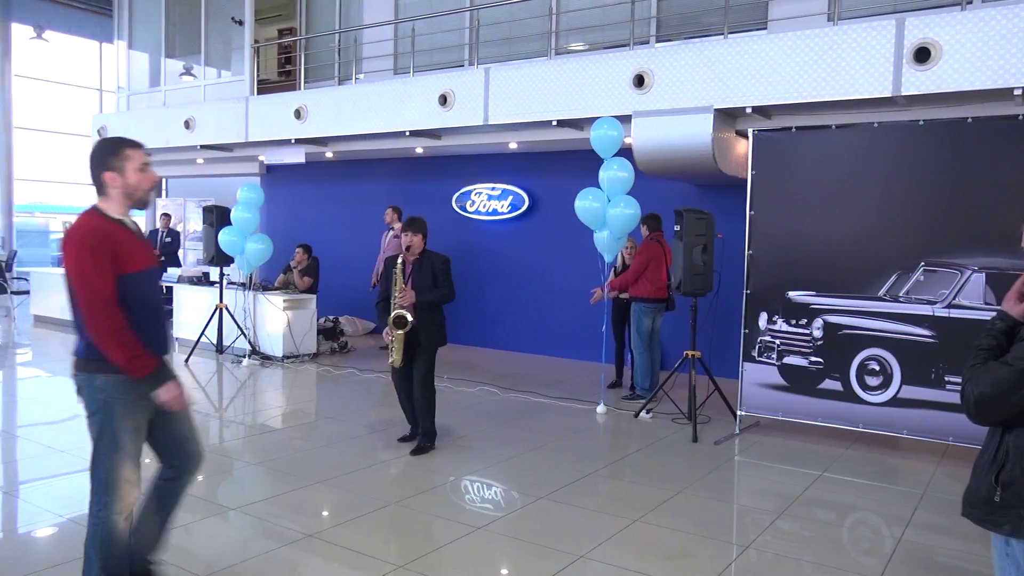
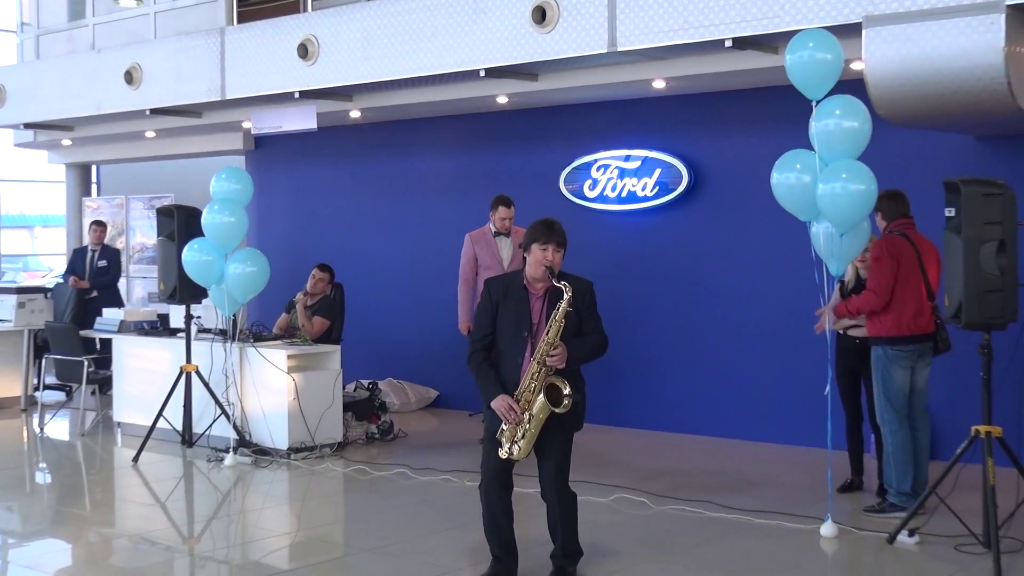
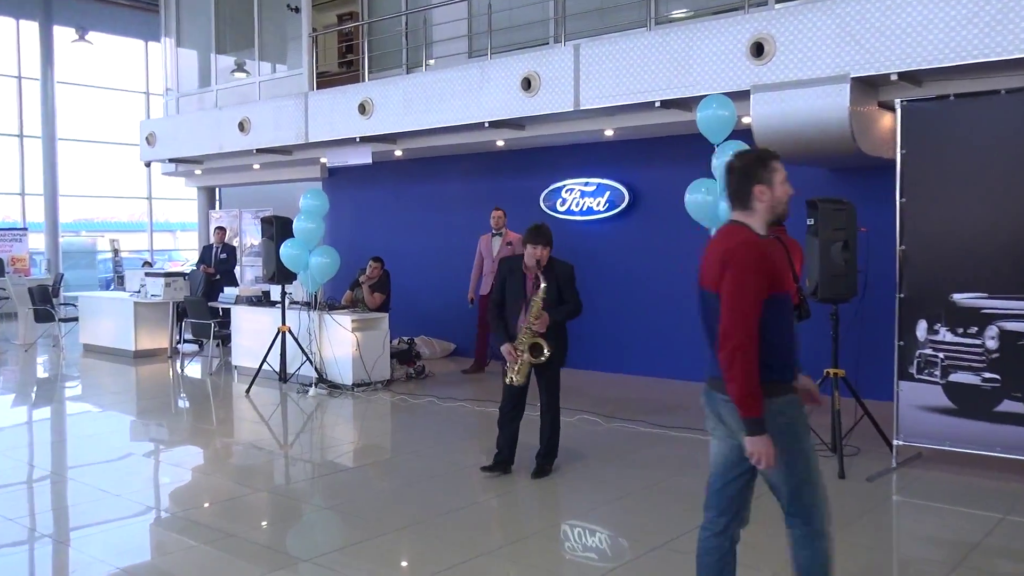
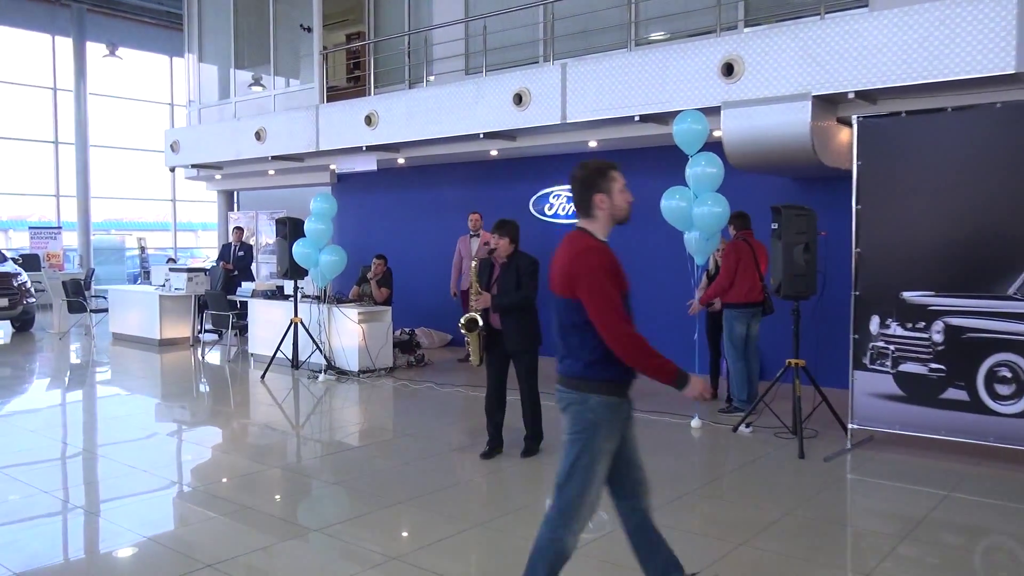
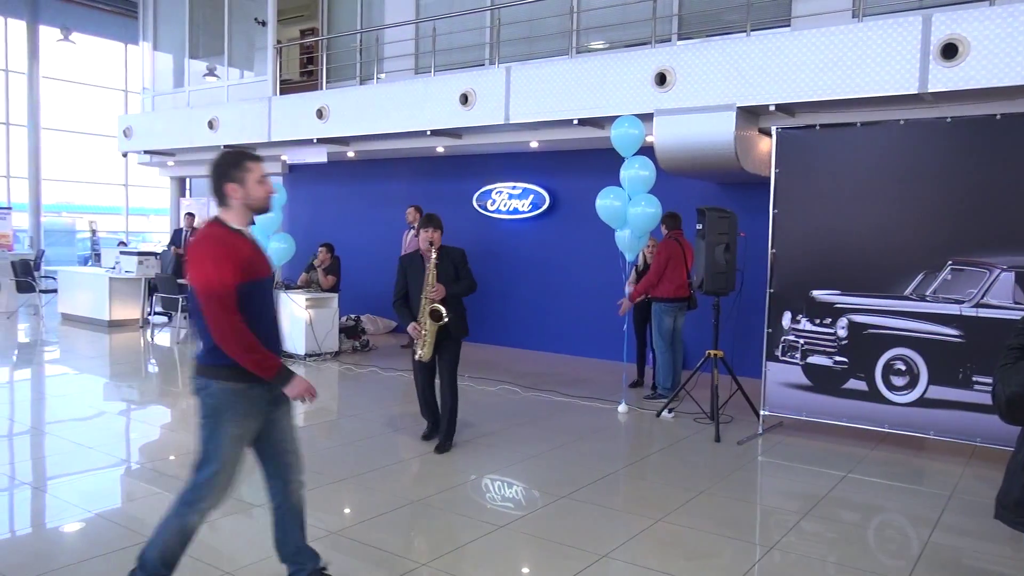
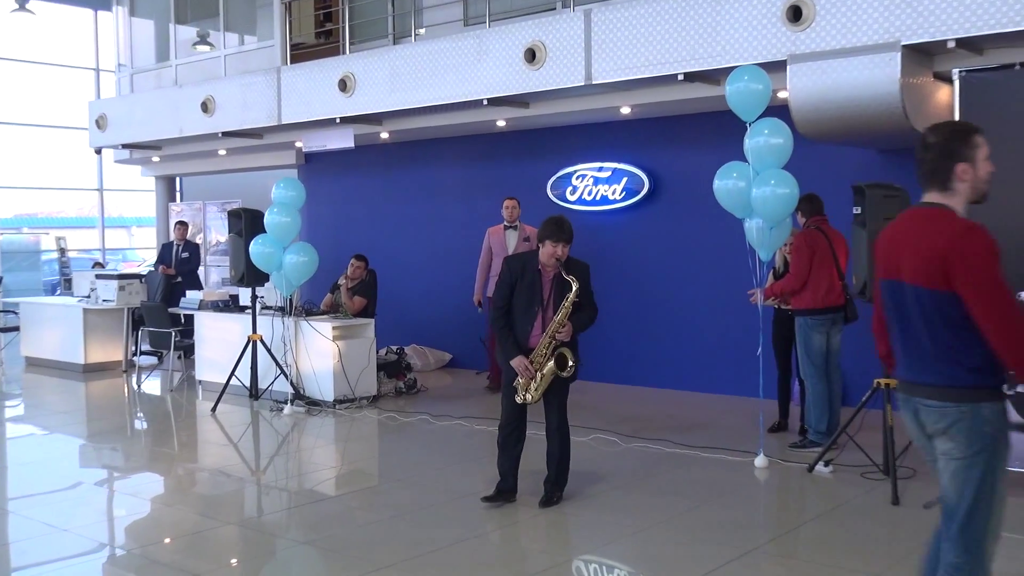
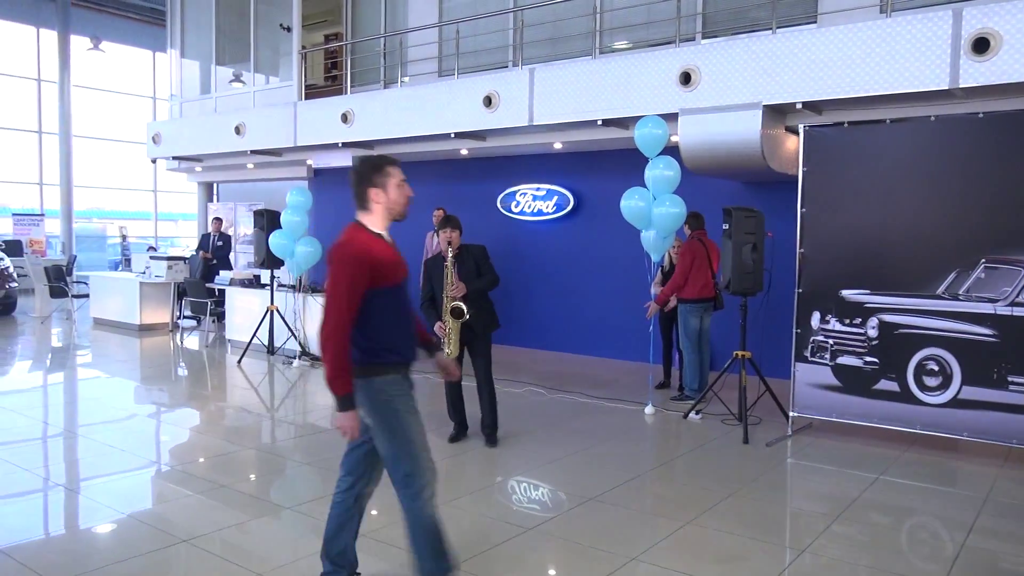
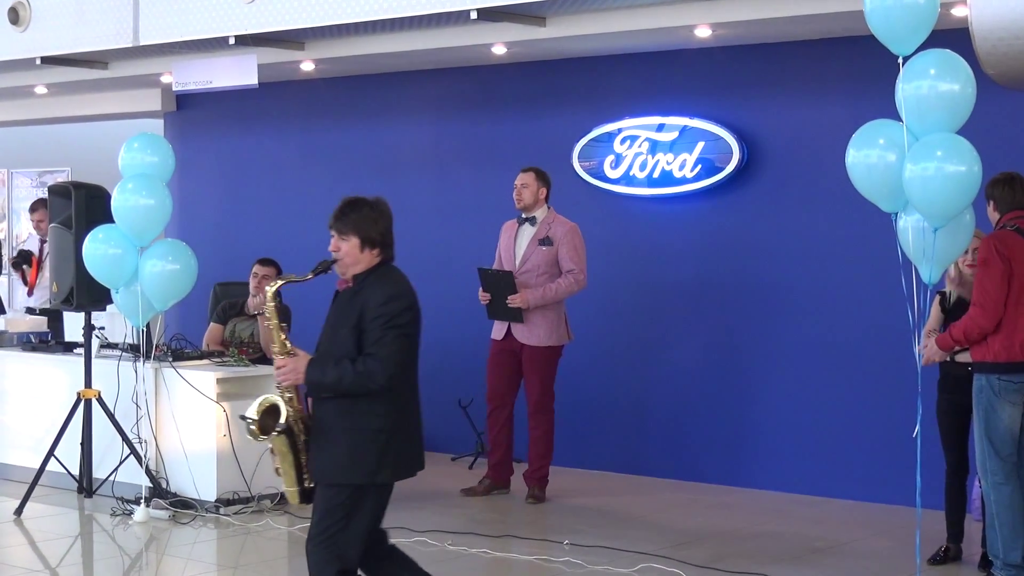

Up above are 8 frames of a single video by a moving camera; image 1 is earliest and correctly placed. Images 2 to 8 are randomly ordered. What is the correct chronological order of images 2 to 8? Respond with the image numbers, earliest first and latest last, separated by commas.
5, 7, 4, 3, 6, 2, 8
